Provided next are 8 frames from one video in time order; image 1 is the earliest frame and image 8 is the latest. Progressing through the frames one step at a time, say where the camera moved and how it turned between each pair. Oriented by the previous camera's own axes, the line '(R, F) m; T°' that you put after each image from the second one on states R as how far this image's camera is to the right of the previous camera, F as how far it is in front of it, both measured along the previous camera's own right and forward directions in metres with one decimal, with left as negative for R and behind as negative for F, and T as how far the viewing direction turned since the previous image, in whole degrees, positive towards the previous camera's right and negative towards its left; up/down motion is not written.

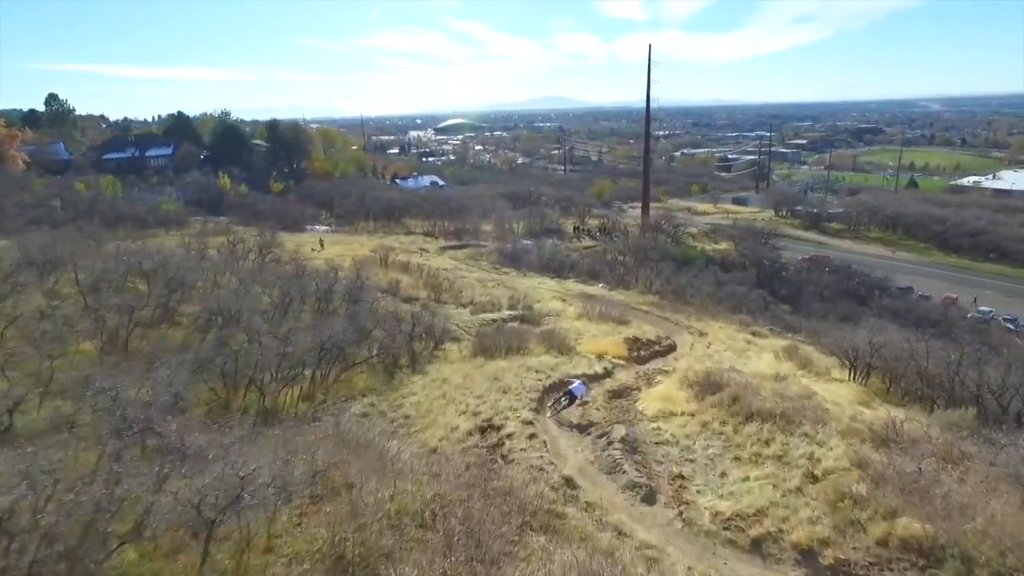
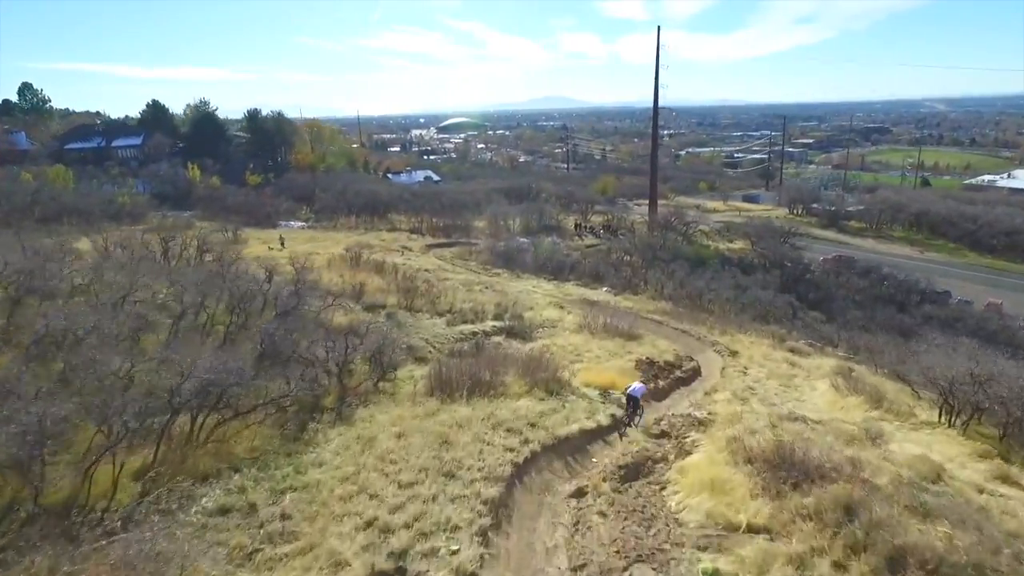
(+0.7, +5.0) m; 0°
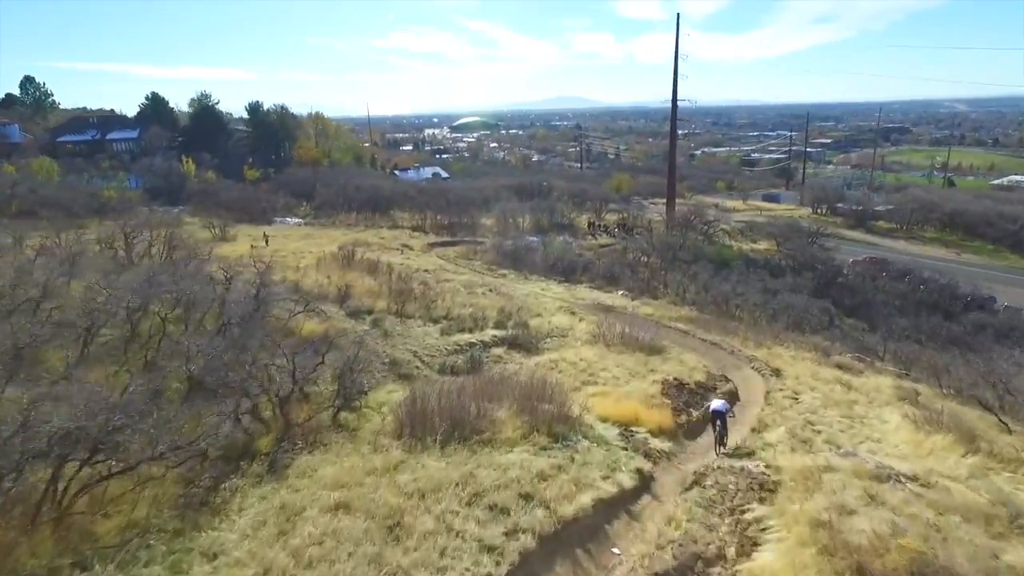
(+0.3, +3.0) m; -1°
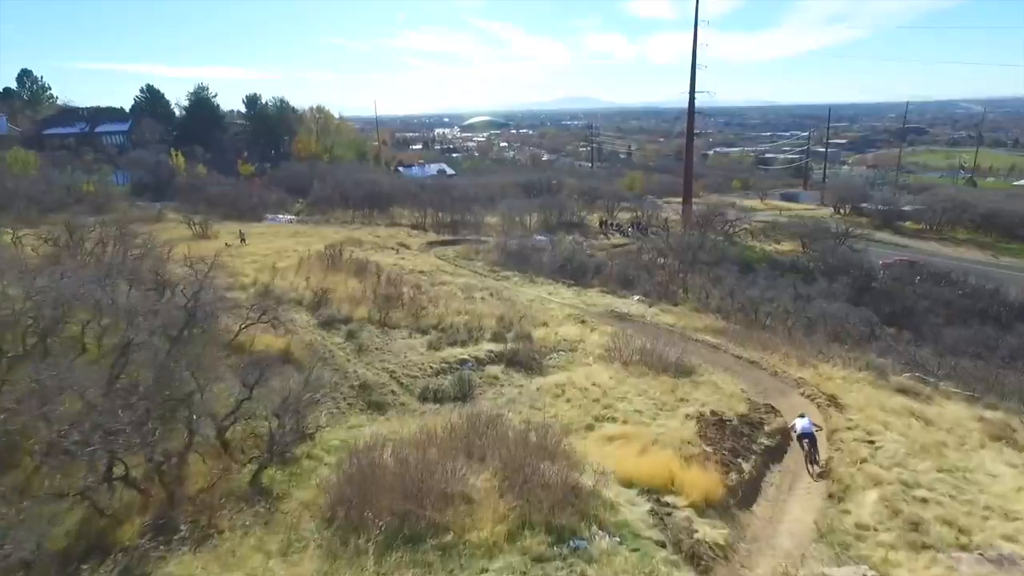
(+0.3, +3.0) m; -1°
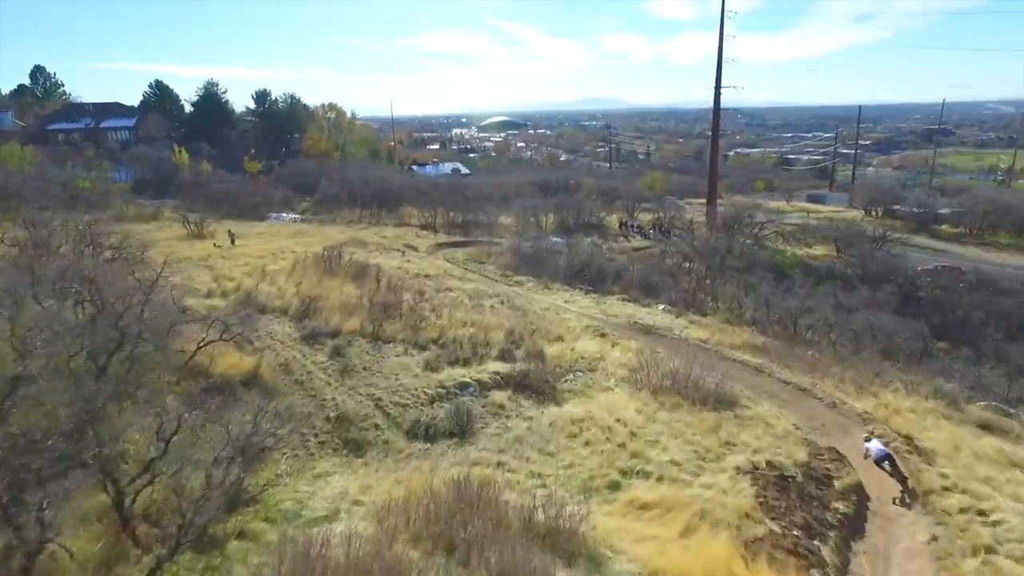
(+0.1, +2.3) m; -2°
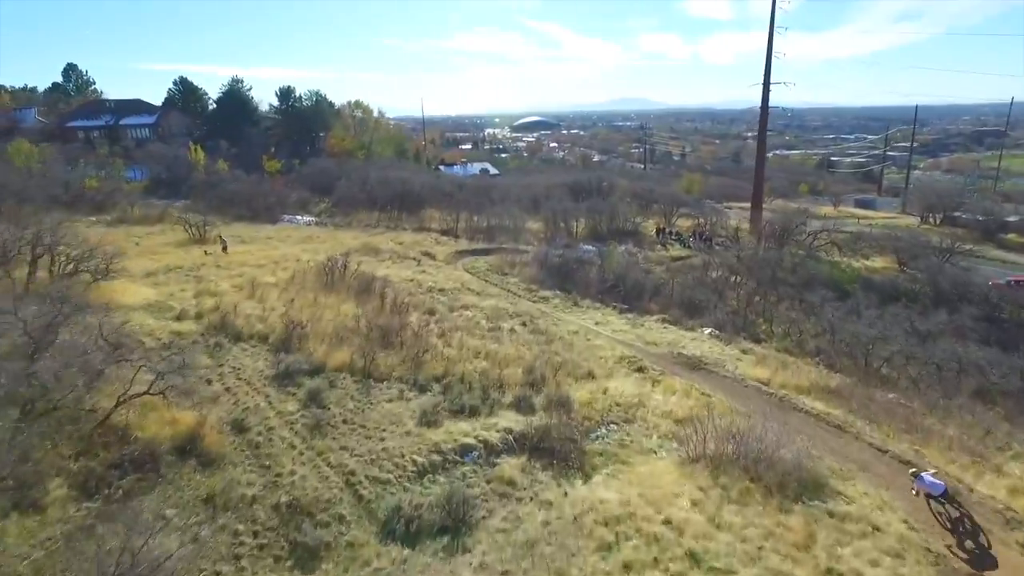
(+0.2, +3.0) m; -3°
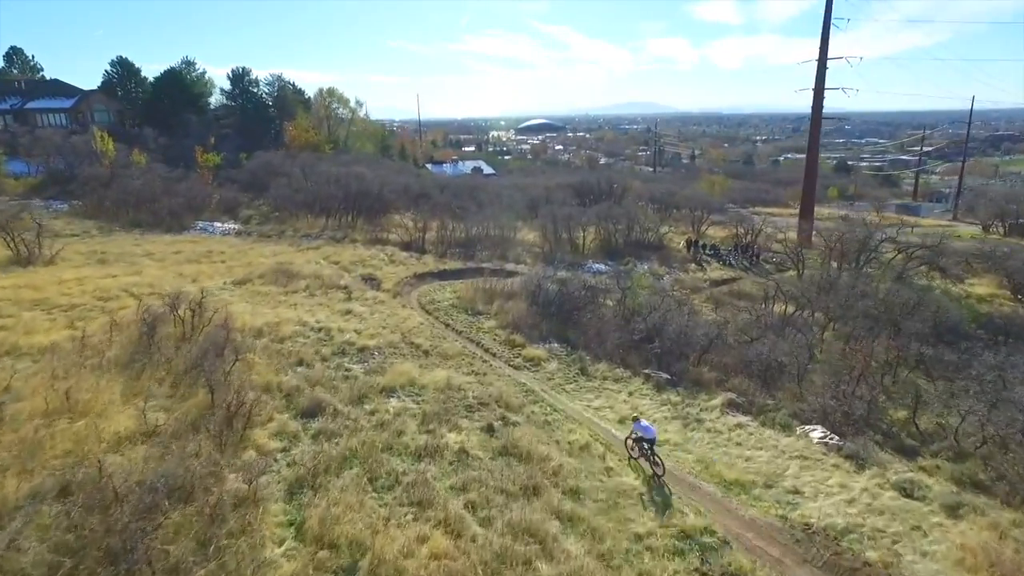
(+0.9, +9.5) m; 0°
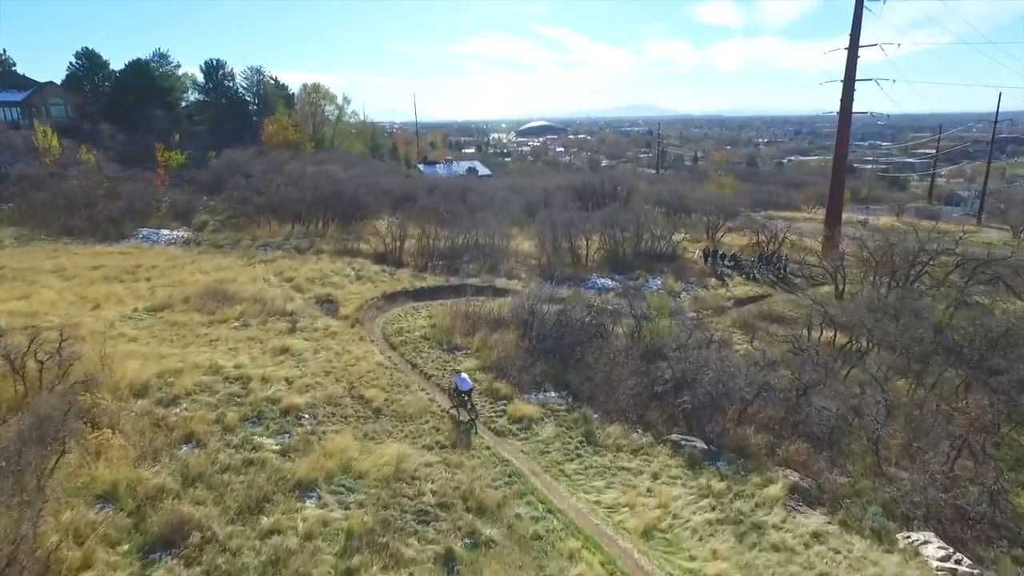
(+0.4, +4.0) m; 0°
